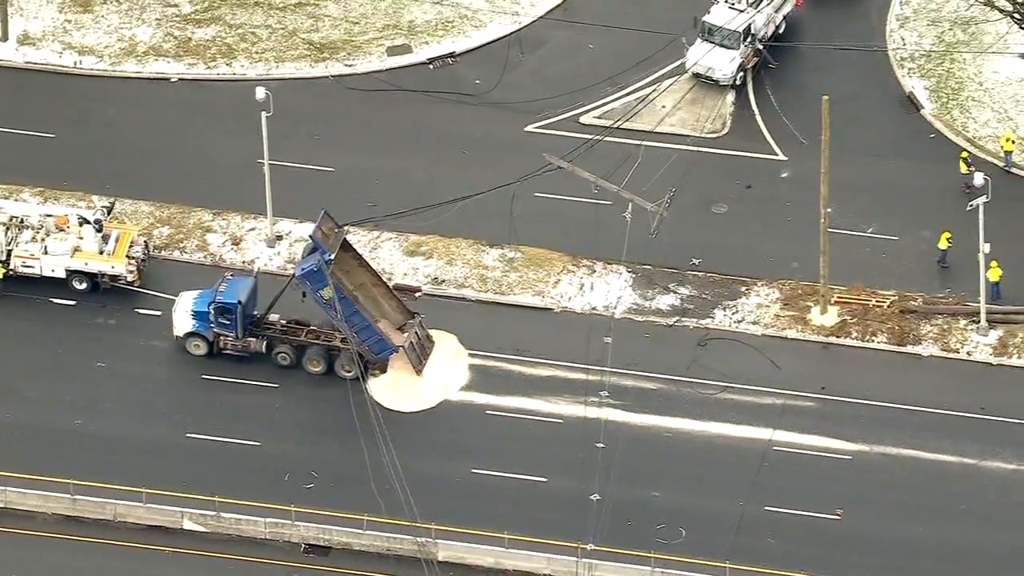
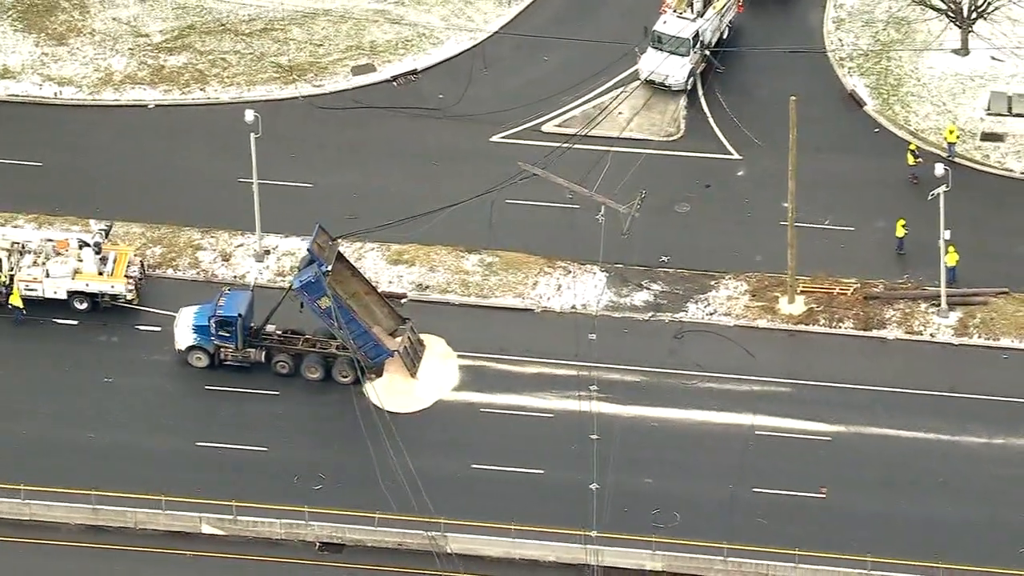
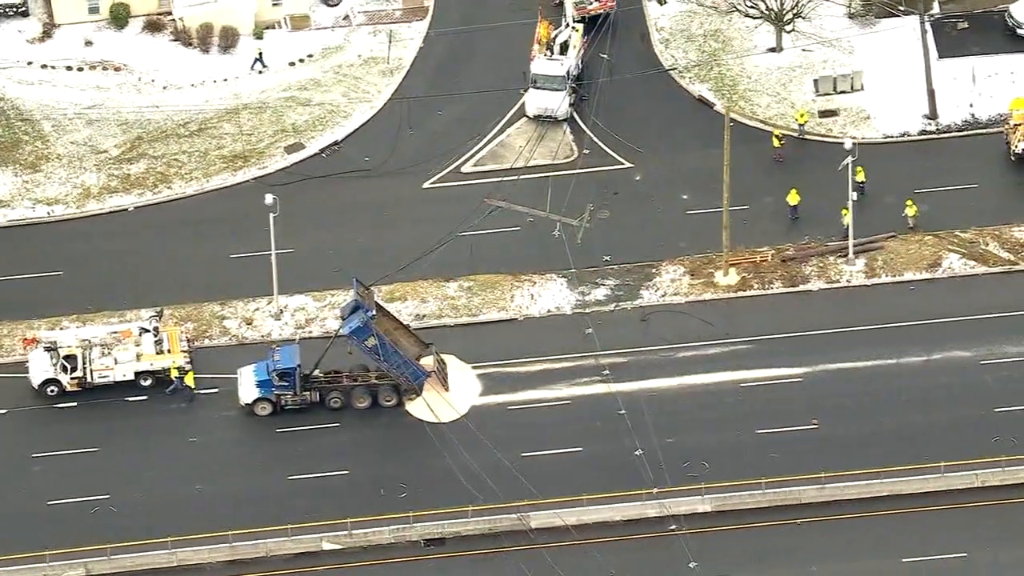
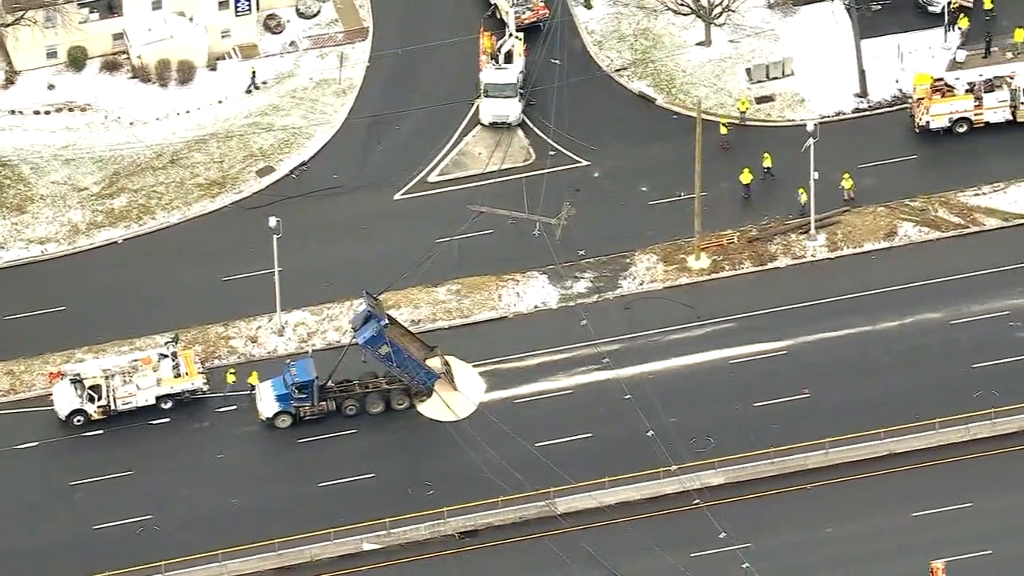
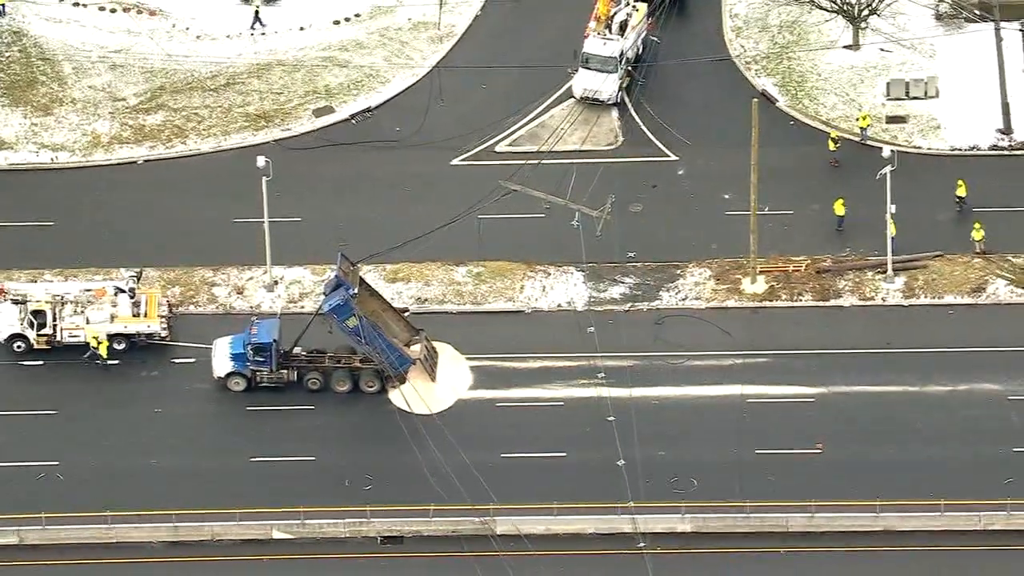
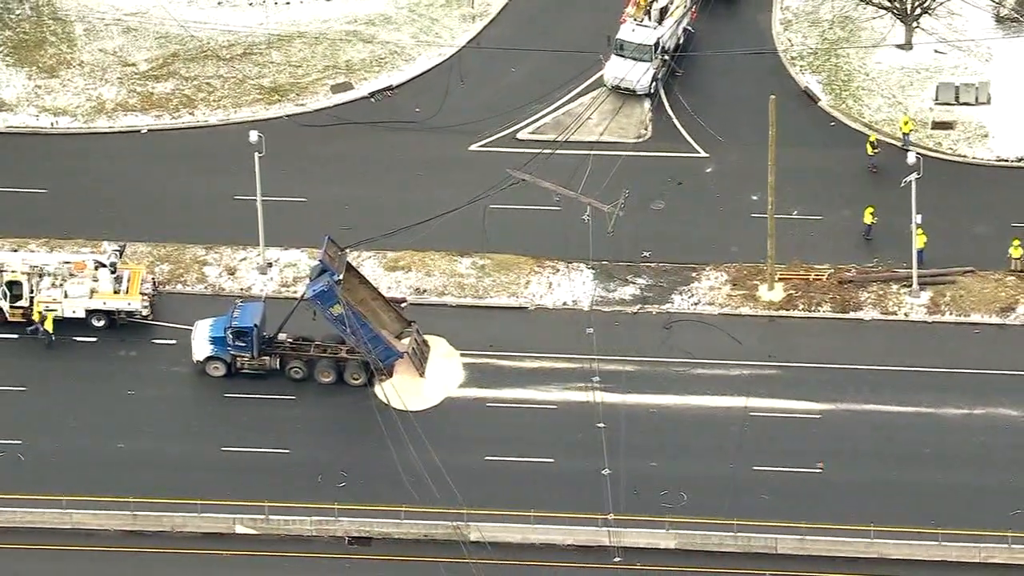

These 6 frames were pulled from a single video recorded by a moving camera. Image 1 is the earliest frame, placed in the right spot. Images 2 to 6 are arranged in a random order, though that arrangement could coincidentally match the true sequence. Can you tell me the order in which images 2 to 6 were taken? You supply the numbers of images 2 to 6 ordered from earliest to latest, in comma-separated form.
2, 6, 5, 3, 4
